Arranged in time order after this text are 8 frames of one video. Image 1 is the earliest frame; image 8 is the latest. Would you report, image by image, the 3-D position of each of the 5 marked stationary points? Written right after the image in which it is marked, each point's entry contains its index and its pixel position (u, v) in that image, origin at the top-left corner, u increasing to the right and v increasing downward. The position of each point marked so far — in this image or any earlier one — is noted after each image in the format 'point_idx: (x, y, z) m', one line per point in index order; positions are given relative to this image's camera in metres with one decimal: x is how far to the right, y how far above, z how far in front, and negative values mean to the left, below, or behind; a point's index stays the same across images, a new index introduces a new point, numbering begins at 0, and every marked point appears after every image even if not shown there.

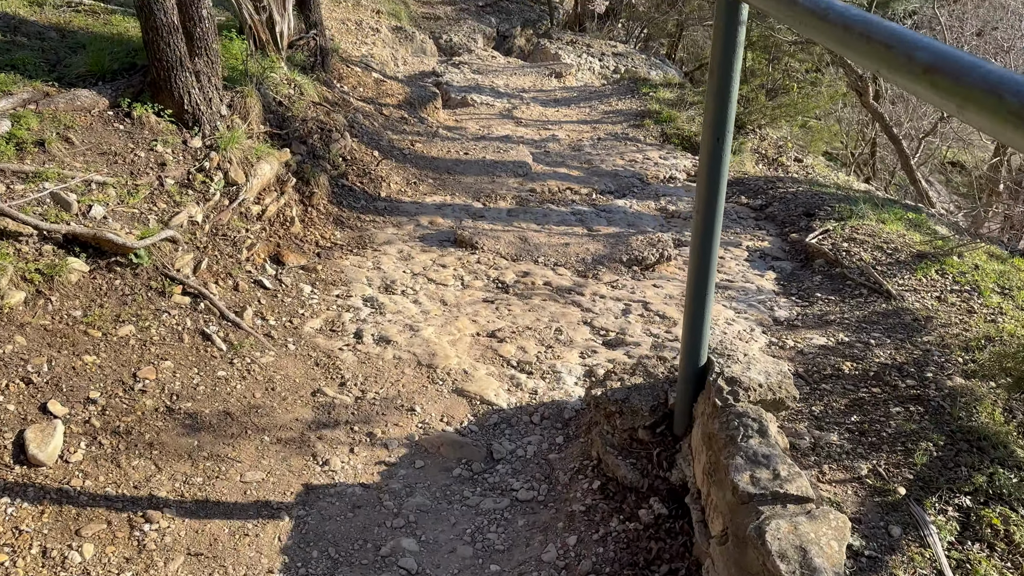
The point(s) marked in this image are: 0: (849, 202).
0: (+2.3, +0.6, +5.6) m
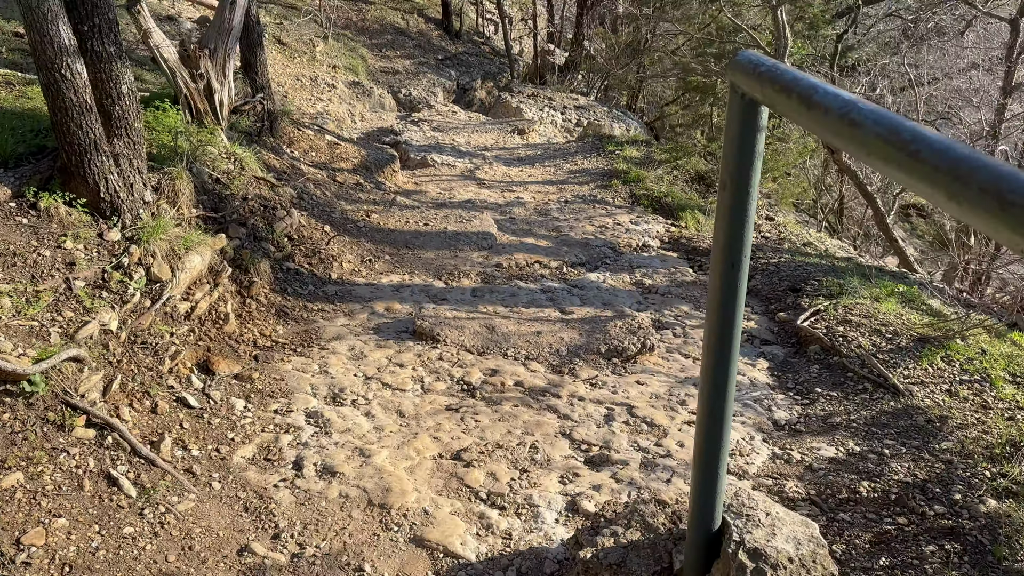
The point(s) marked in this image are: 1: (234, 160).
0: (+2.1, +0.1, +5.2) m
1: (-1.7, +0.8, +5.0) m
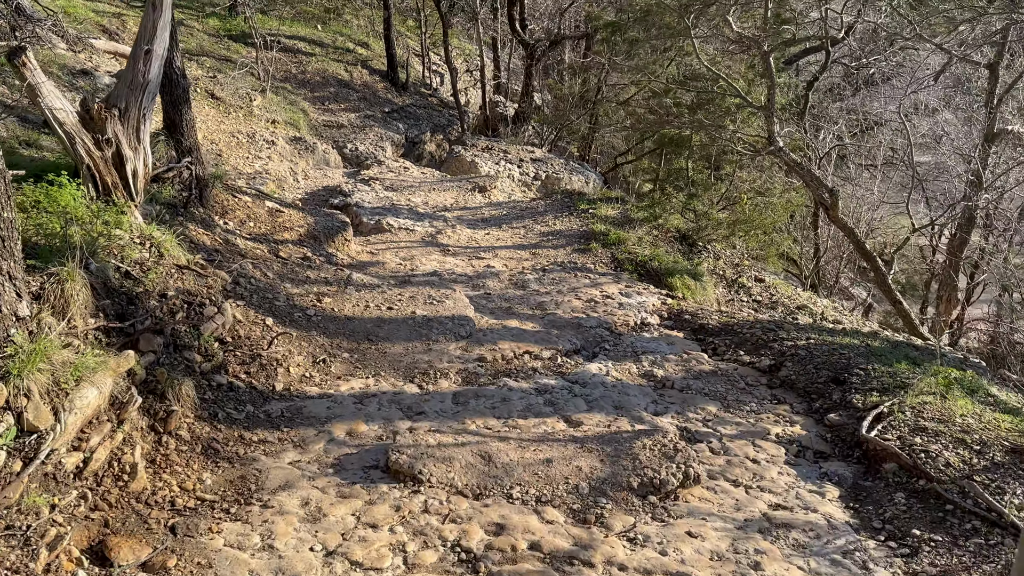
0: (+2.0, -0.4, +4.4) m
1: (-1.8, +0.2, +4.0) m
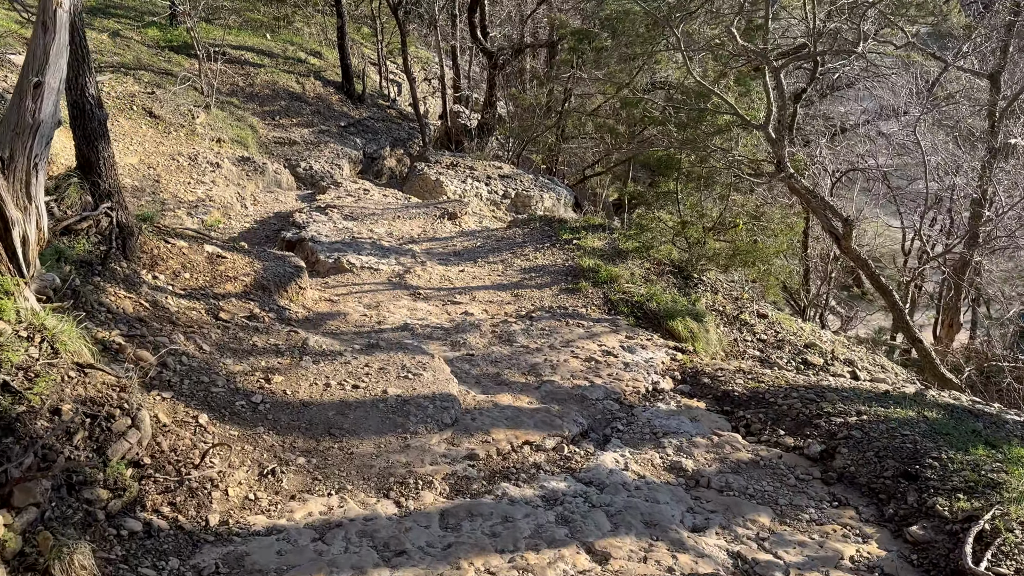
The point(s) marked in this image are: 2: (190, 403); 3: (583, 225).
0: (+2.0, -0.7, +3.7) m
1: (-1.8, -0.2, +3.1) m
2: (-1.5, -0.5, +3.7) m
3: (+0.7, +0.6, +8.1) m
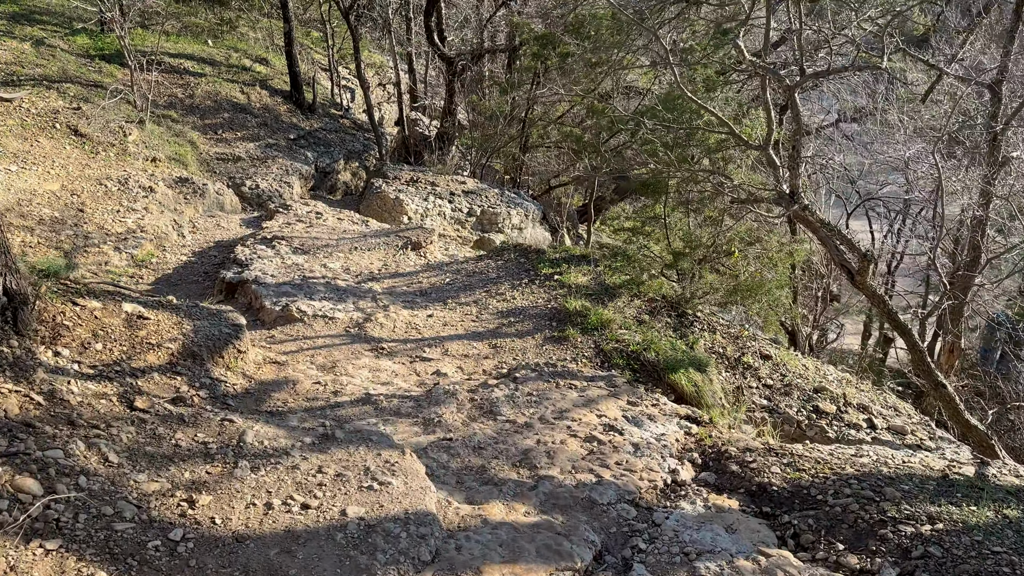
0: (+2.0, -1.0, +3.0) m
1: (-1.8, -0.6, +2.1) m
2: (-1.5, -0.9, +2.8) m
3: (+0.5, +0.3, +7.3) m
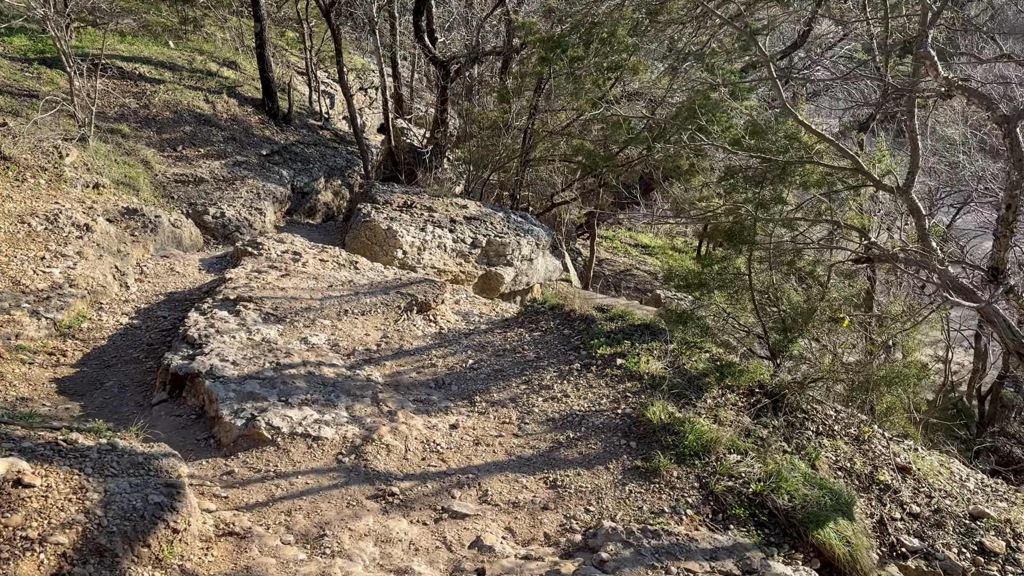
0: (+2.4, -1.6, +1.3) m
1: (-1.4, -1.2, +0.4) m
2: (-1.0, -1.5, +1.0) m
3: (+0.7, -0.3, +5.6) m
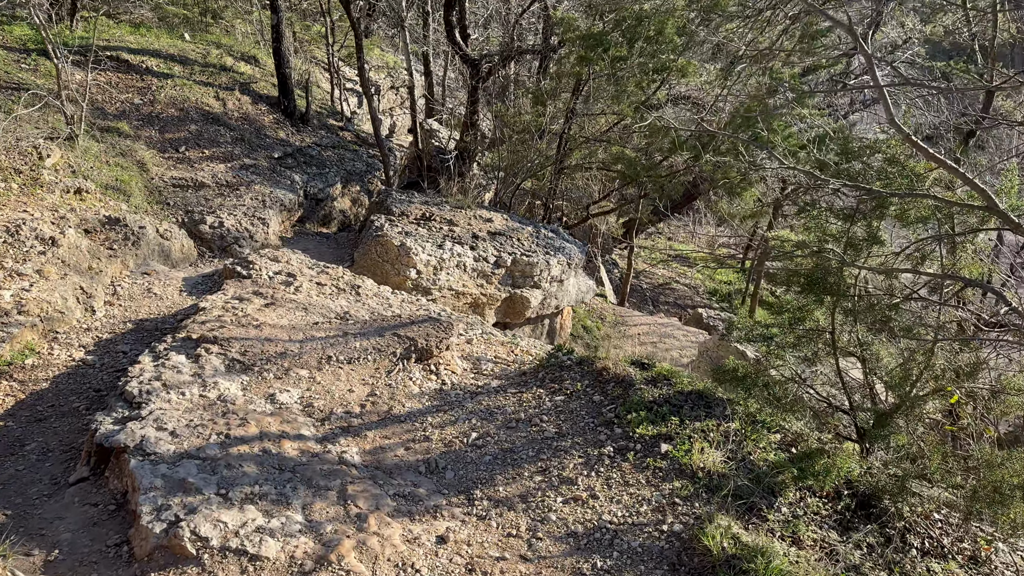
0: (+2.3, -1.9, +0.1) m
1: (-1.5, -1.4, -0.7) m
2: (-1.2, -1.7, -0.1) m
3: (+0.8, -0.6, +4.4) m
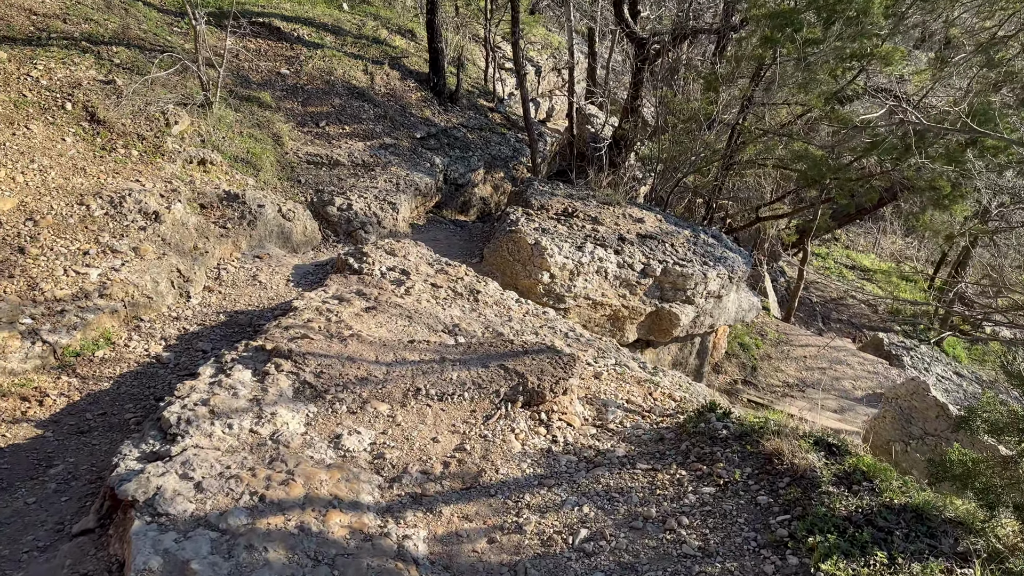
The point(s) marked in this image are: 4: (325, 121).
0: (+1.8, -2.3, -1.4) m
1: (-2.0, -1.5, -1.5) m
2: (-1.6, -1.9, -0.9) m
3: (+1.3, -0.8, +3.1) m
4: (-2.3, +2.1, +10.0) m
